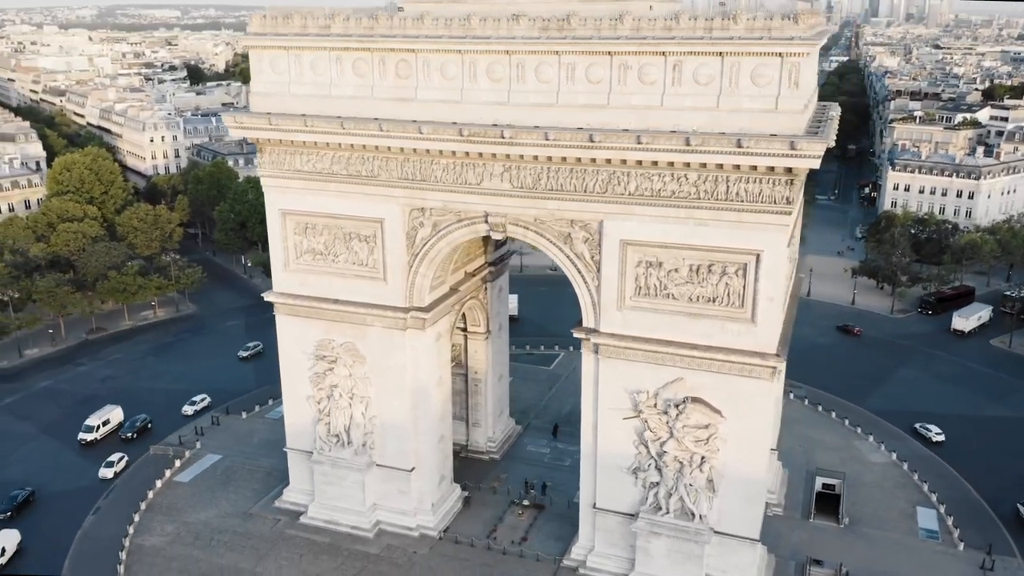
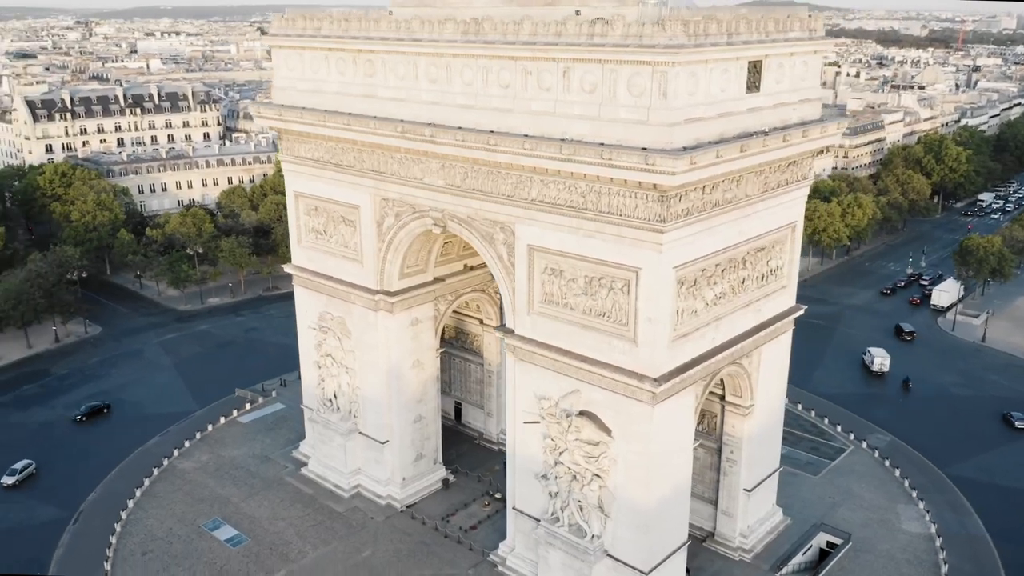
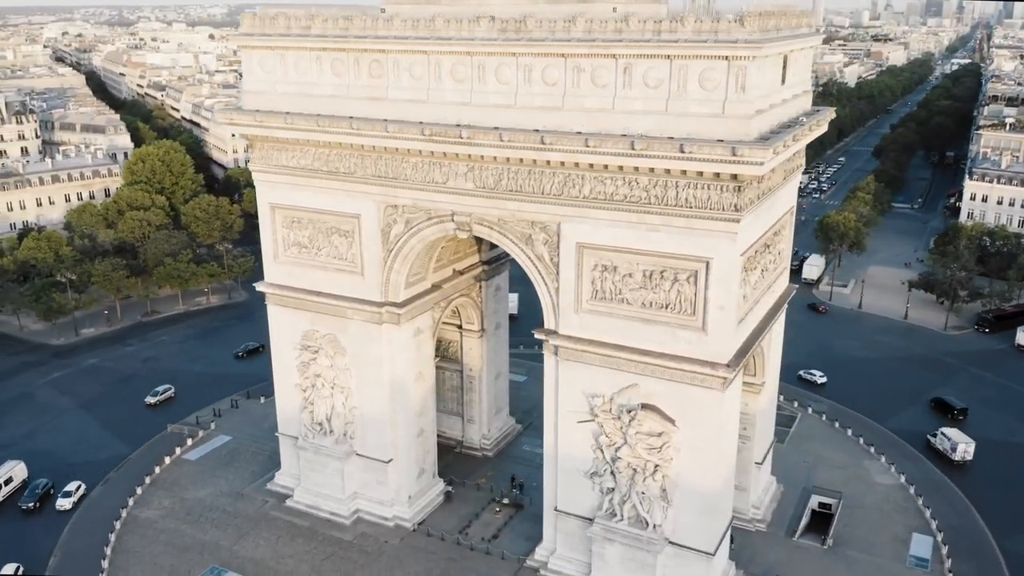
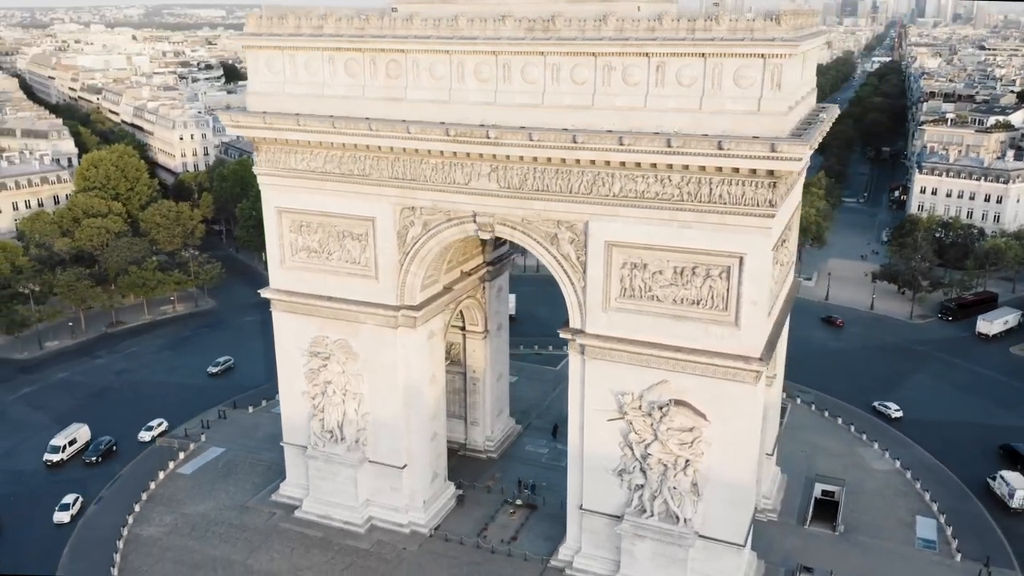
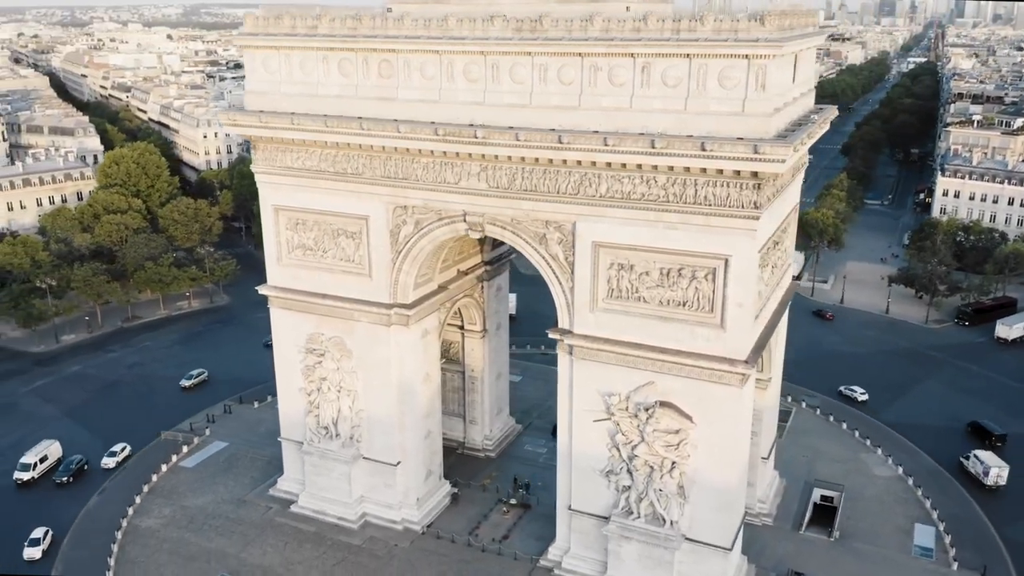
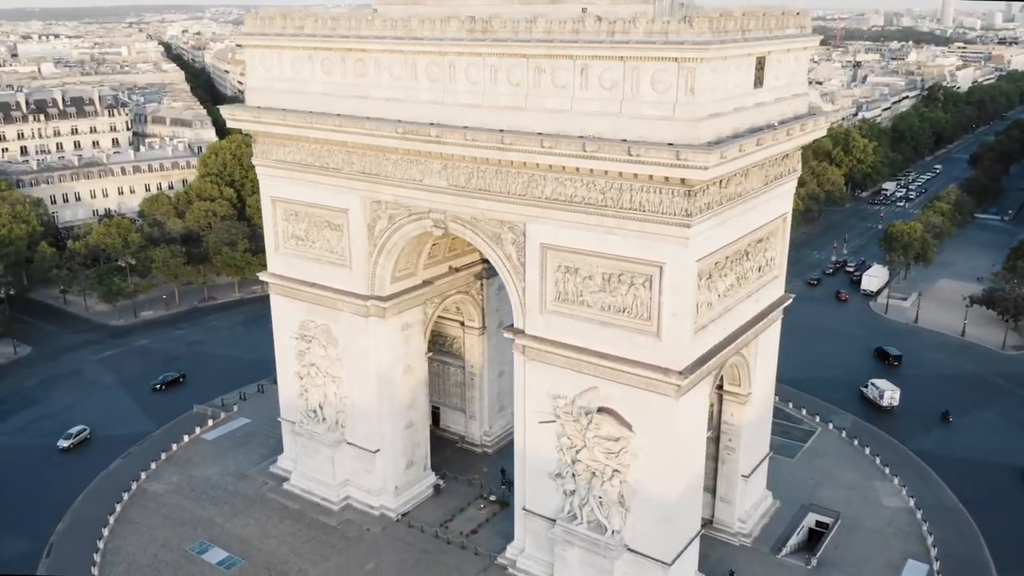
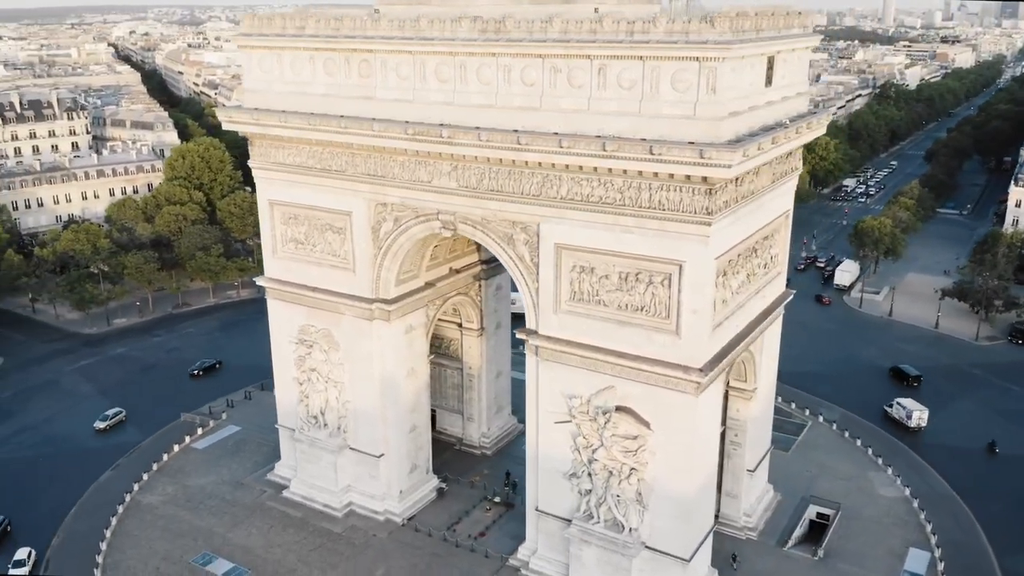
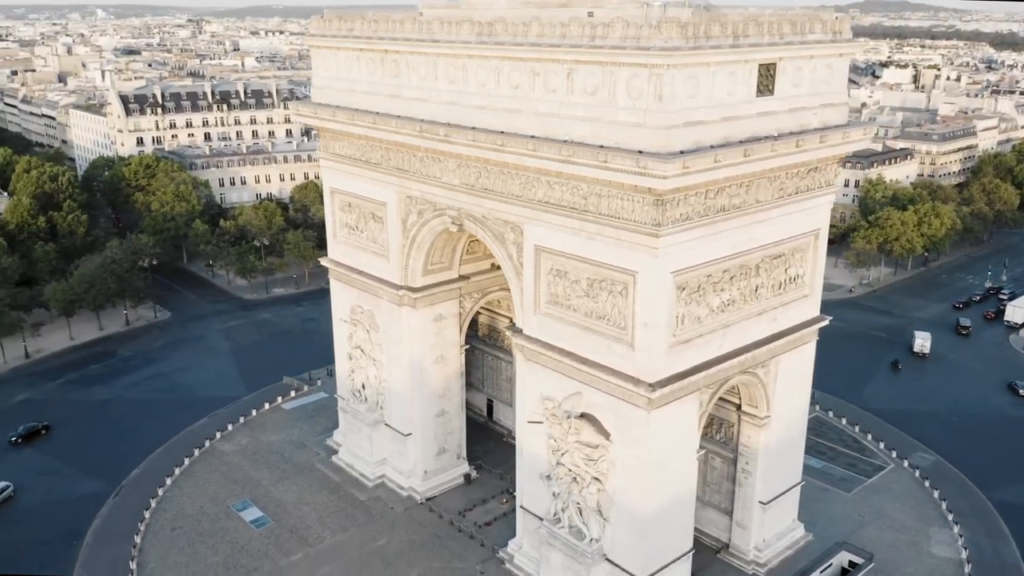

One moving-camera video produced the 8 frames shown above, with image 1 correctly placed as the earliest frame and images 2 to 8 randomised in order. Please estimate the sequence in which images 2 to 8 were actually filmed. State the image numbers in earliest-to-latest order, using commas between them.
4, 5, 3, 7, 6, 2, 8
